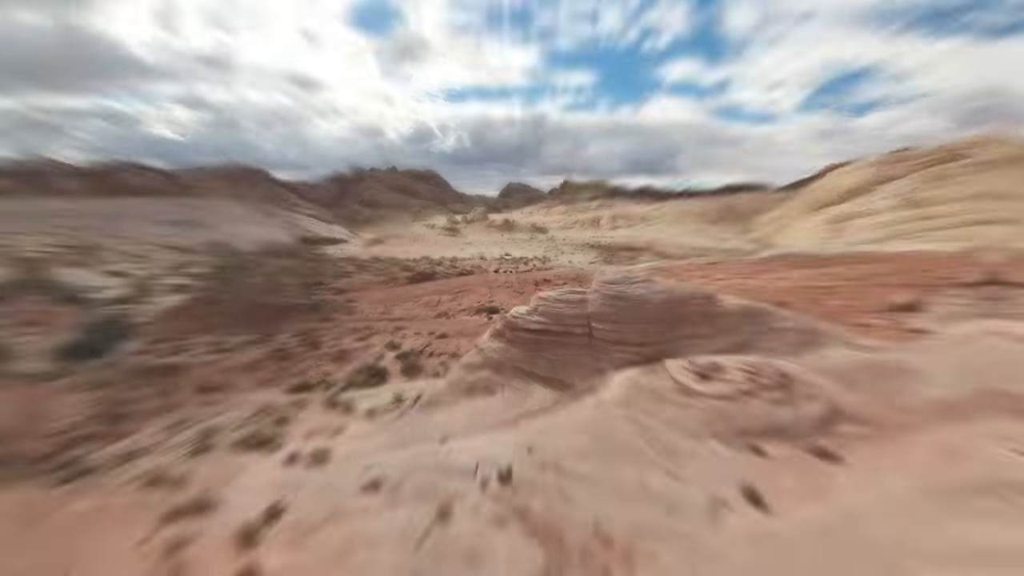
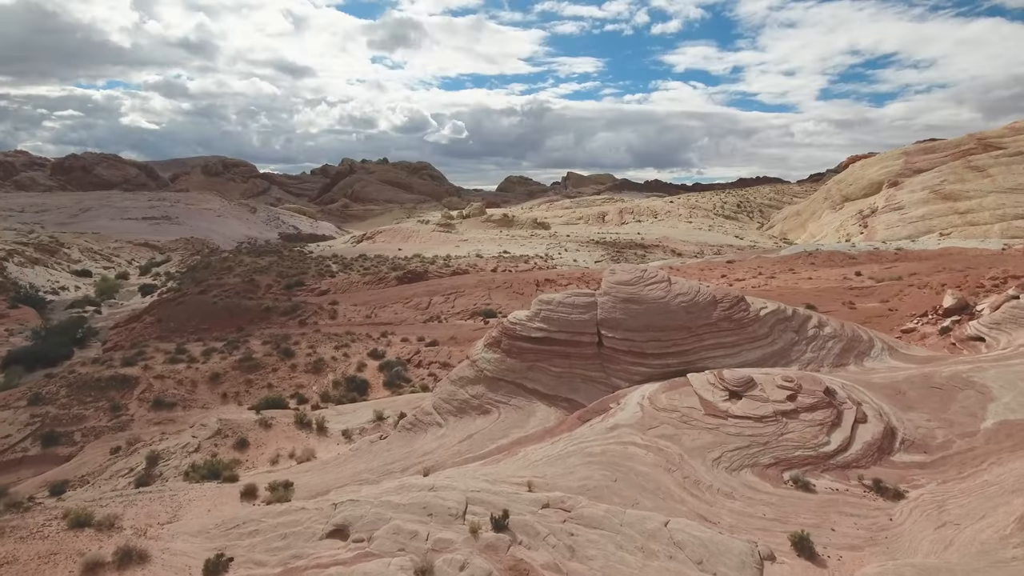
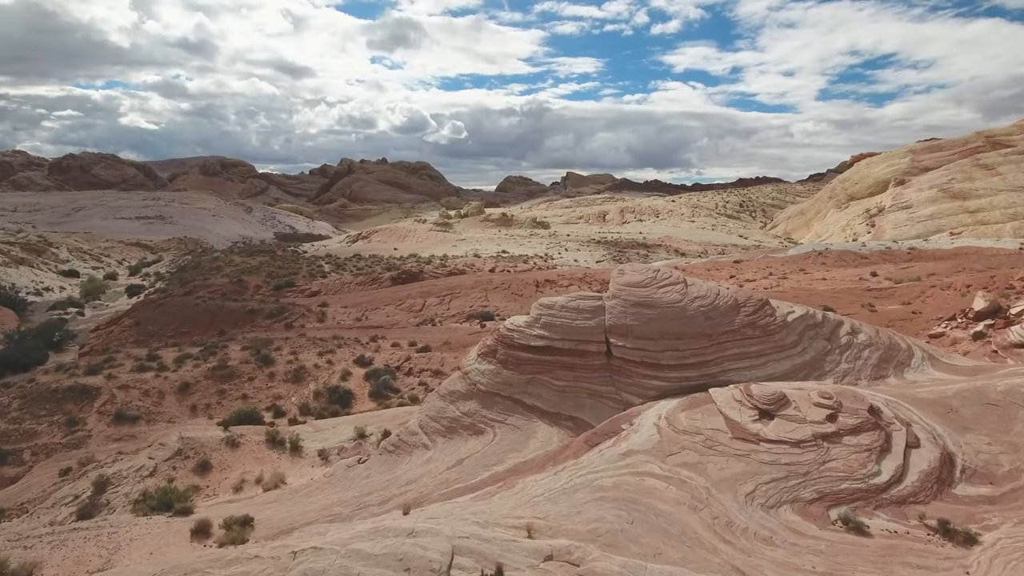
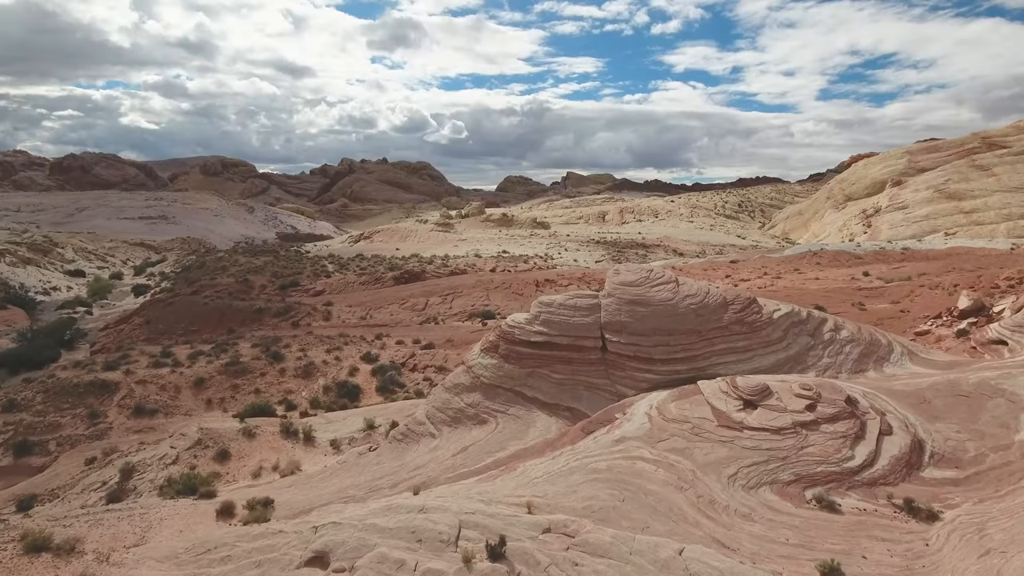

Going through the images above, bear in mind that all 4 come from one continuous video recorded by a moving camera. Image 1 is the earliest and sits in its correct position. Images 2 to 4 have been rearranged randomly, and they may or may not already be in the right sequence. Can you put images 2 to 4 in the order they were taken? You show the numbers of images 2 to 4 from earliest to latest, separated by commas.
2, 4, 3
